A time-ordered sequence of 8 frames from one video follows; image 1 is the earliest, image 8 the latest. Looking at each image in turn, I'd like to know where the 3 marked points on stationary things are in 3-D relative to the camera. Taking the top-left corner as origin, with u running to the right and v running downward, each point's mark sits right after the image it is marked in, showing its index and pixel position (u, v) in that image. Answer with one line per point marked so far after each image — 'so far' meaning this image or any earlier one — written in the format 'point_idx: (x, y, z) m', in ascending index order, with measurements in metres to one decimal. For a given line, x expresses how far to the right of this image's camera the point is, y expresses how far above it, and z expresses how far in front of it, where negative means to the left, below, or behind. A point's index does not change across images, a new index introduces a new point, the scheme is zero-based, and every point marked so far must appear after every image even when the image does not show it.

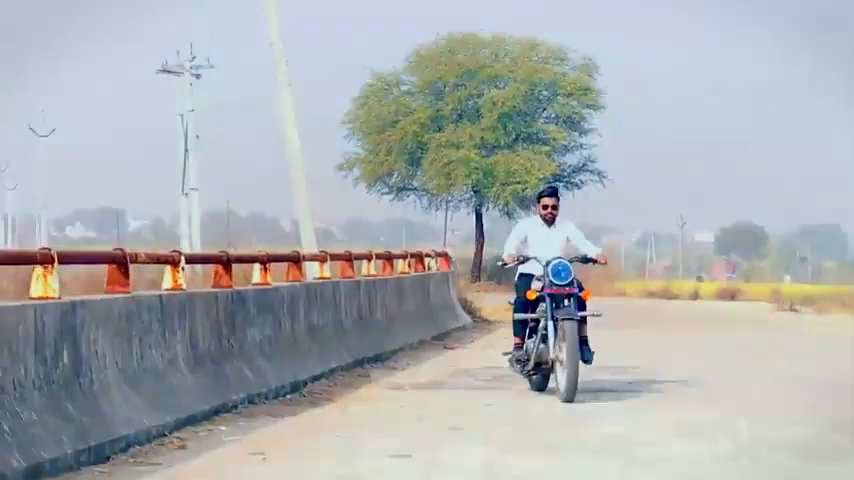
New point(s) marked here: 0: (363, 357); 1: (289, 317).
0: (-0.6, -1.1, +15.9) m
1: (-1.1, -0.6, +13.7) m
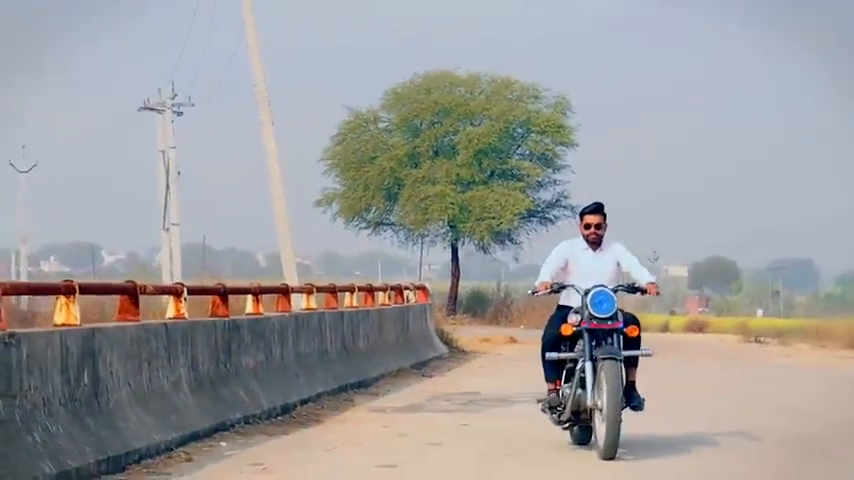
0: (-0.8, -1.5, +16.9) m
1: (-1.3, -0.9, +14.7) m
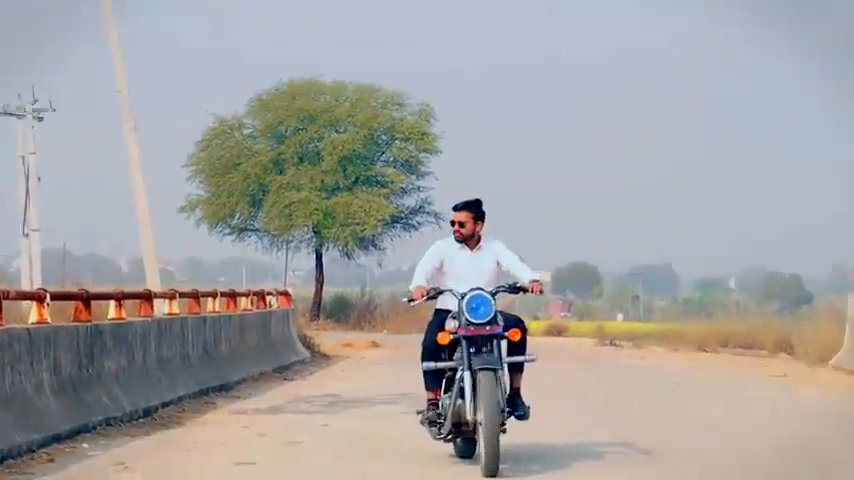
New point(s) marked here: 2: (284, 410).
0: (-2.3, -1.5, +17.2) m
1: (-2.6, -1.0, +14.9) m
2: (-1.3, -1.6, +15.2) m
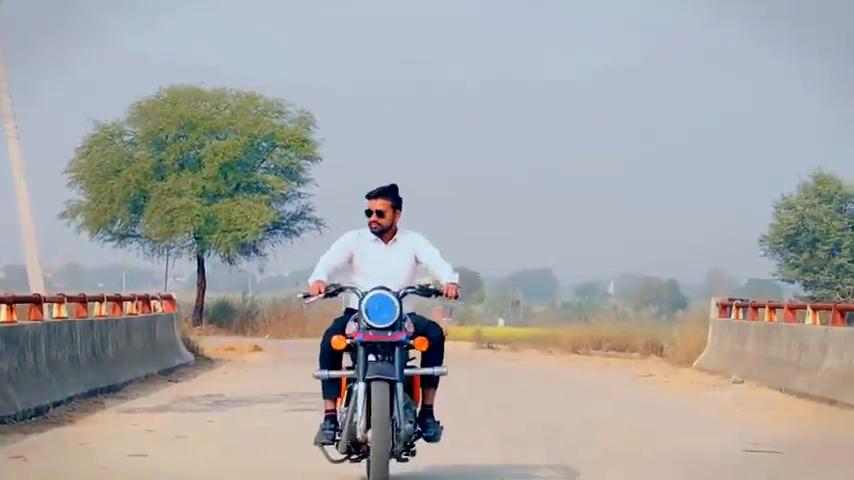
0: (-3.6, -1.6, +17.8) m
1: (-3.7, -1.0, +15.5) m
2: (-2.5, -1.6, +15.9) m
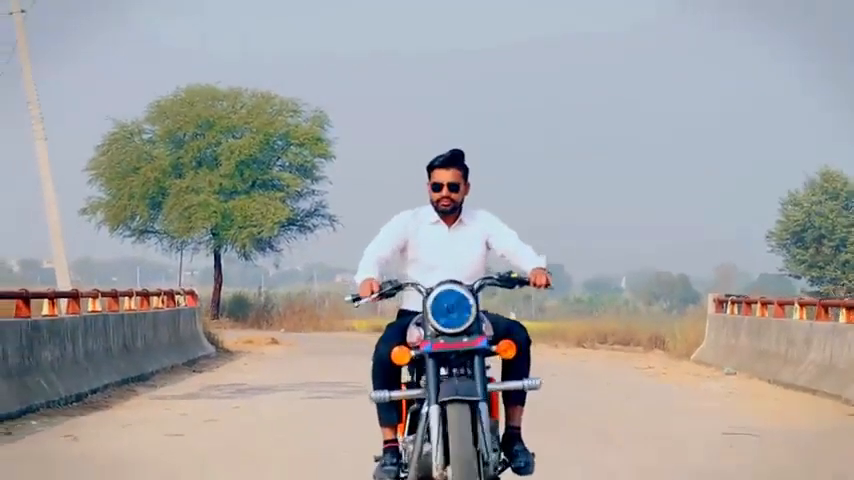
0: (-3.5, -1.6, +19.1) m
1: (-3.6, -1.0, +16.8) m
2: (-2.4, -1.6, +17.2) m
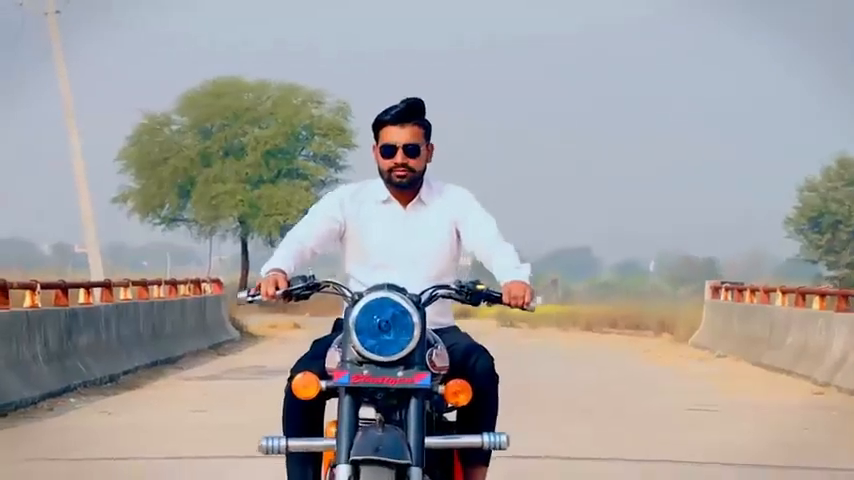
0: (-3.4, -1.5, +20.8) m
1: (-3.6, -1.0, +18.5) m
2: (-2.4, -1.6, +18.9) m
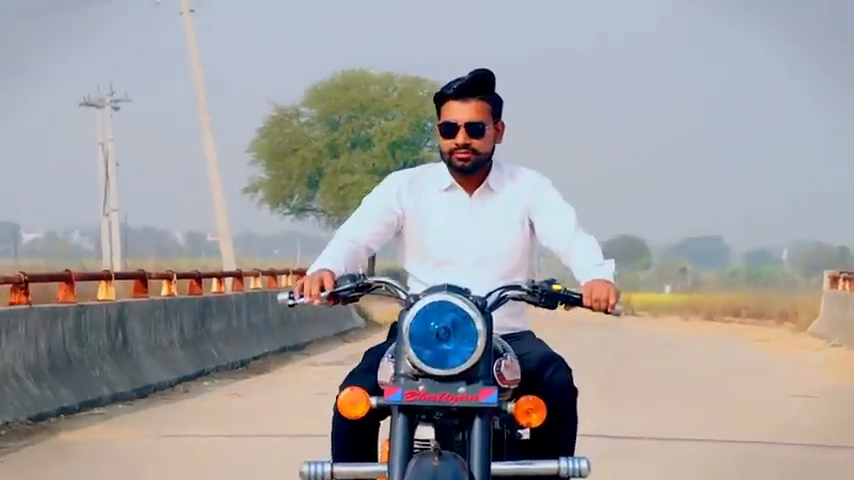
0: (-1.9, -1.4, +21.8) m
1: (-2.2, -0.9, +19.5) m
2: (-1.0, -1.5, +19.8) m
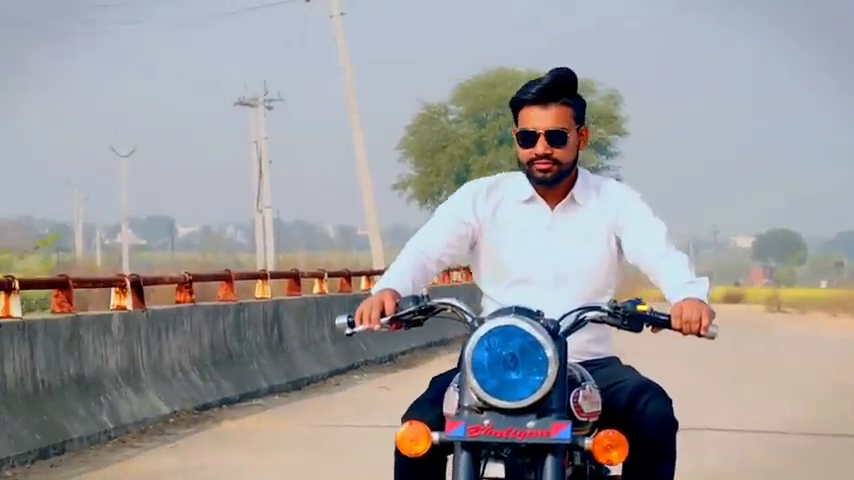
0: (+0.1, -1.4, +22.7) m
1: (-0.5, -0.9, +20.5) m
2: (+0.8, -1.5, +20.6) m
